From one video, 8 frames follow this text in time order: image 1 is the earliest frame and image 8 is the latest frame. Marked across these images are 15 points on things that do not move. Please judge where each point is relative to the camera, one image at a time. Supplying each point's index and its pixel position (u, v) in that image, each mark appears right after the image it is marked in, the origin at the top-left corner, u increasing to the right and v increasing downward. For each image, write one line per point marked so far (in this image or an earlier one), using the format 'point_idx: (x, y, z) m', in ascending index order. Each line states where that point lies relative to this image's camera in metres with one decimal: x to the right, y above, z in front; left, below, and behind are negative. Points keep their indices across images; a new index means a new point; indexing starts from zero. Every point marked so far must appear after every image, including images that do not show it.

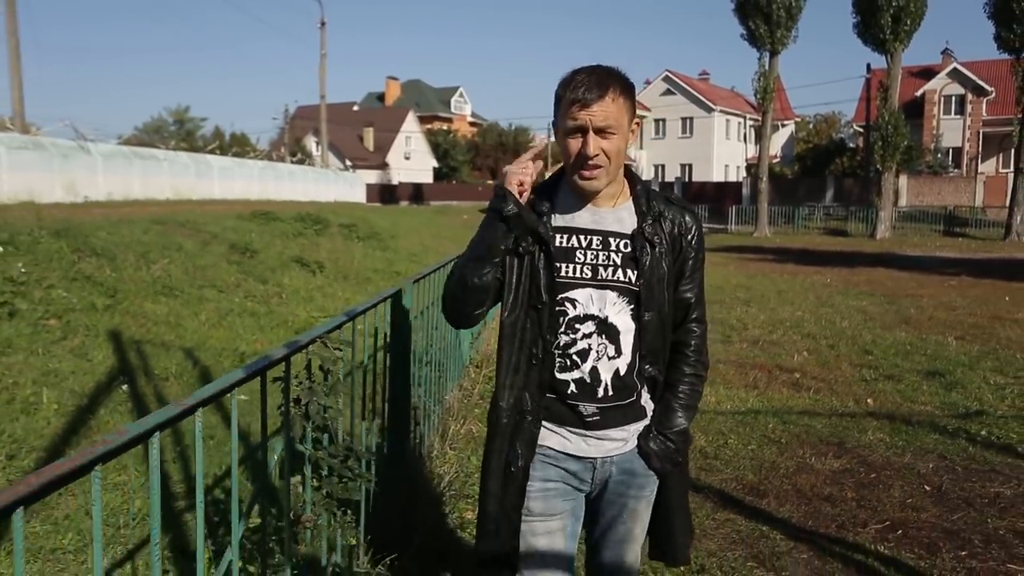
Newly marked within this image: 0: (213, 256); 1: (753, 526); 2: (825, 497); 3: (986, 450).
0: (-3.0, +0.3, +9.0) m
1: (+1.2, -1.2, +4.4) m
2: (+1.8, -1.2, +5.0) m
3: (+3.2, -1.1, +5.9) m
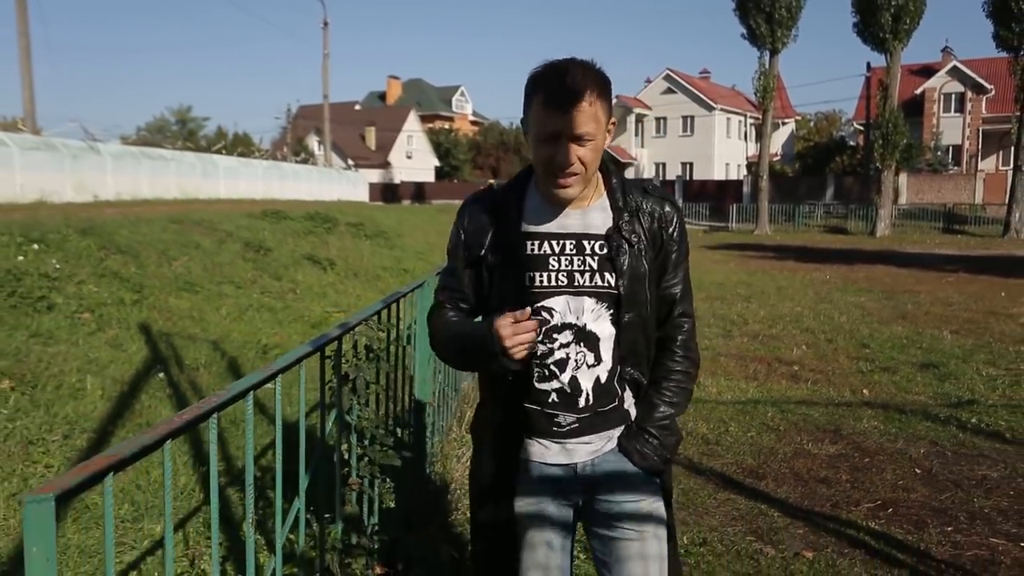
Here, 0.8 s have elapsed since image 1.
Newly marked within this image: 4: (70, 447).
0: (-2.9, +0.4, +9.2) m
1: (+1.3, -1.1, +4.7) m
2: (+1.8, -1.1, +5.3) m
3: (+3.2, -1.0, +6.2) m
4: (-1.8, -0.6, +3.7) m
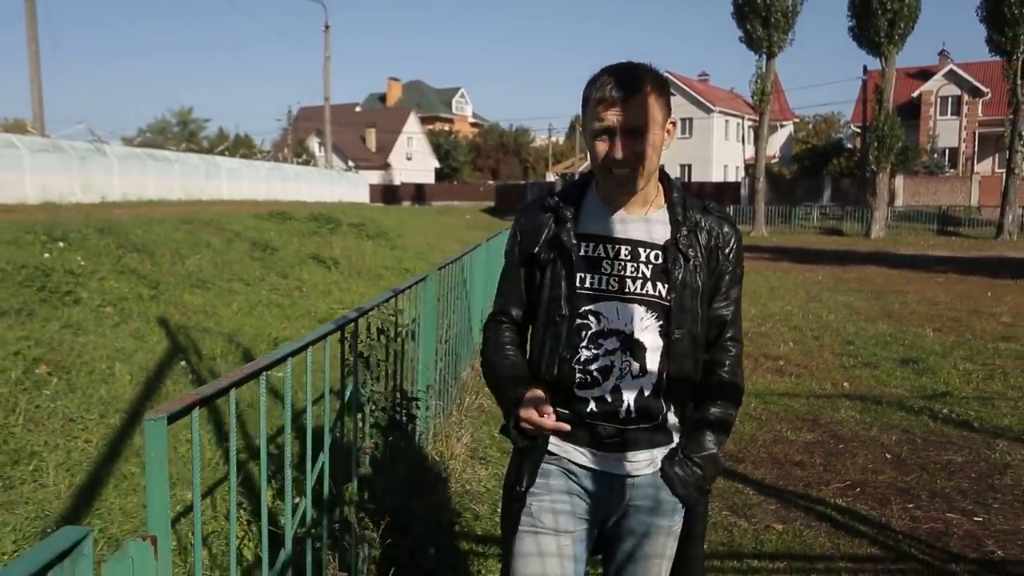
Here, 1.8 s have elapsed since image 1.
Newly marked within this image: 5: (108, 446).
0: (-3.0, +0.4, +9.6) m
1: (+1.2, -1.1, +5.1) m
2: (+1.8, -1.1, +5.7) m
3: (+3.2, -1.0, +6.6) m
4: (-1.8, -0.6, +4.0) m
5: (-1.8, -0.7, +3.8) m
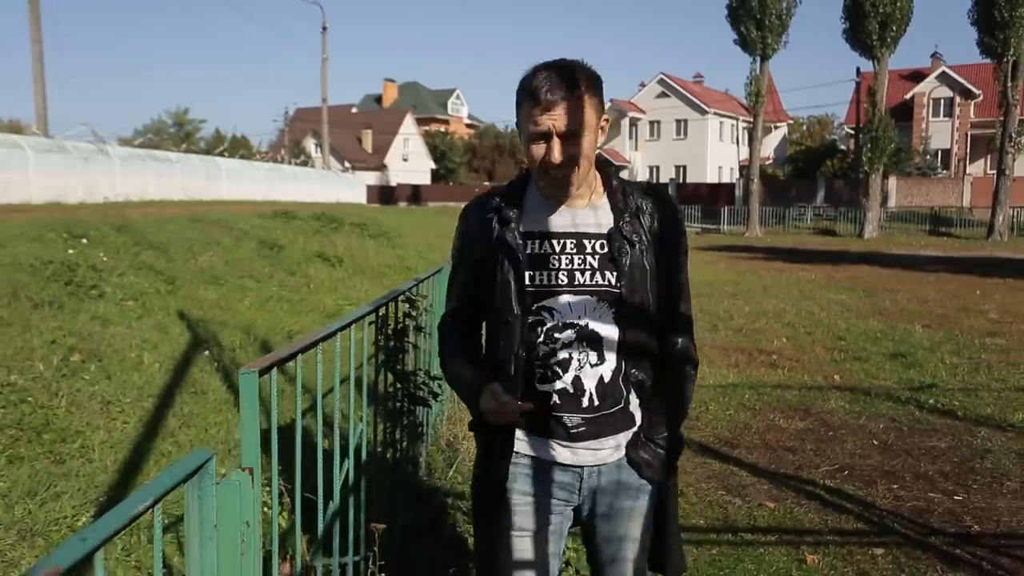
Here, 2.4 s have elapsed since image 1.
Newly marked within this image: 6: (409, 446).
0: (-3.0, +0.4, +9.9) m
1: (+1.3, -1.1, +5.4) m
2: (+1.9, -1.1, +6.0) m
3: (+3.3, -1.0, +6.9) m
4: (-1.8, -0.6, +4.3) m
5: (-1.7, -0.6, +4.1) m
6: (-0.5, -0.7, +3.8) m
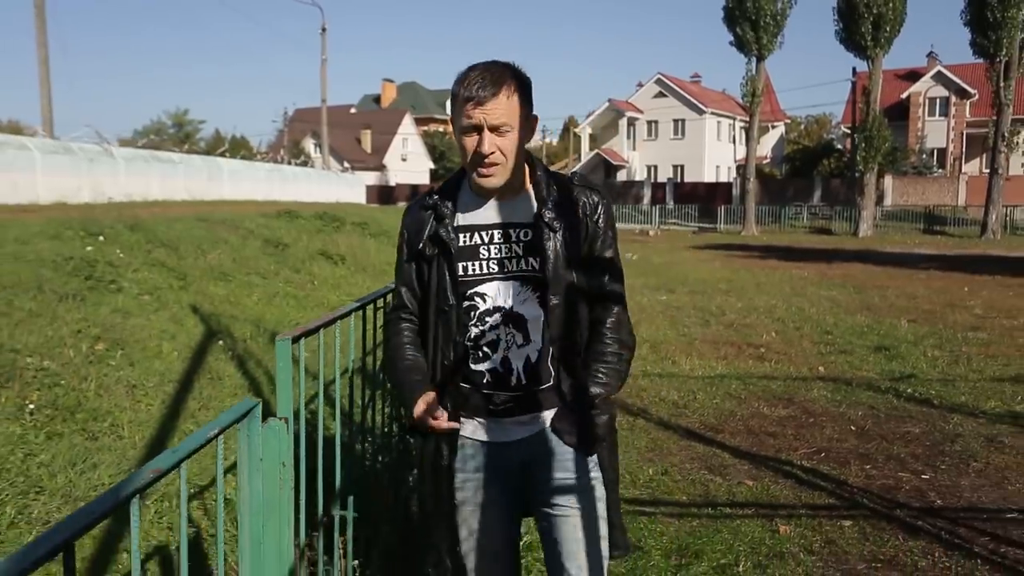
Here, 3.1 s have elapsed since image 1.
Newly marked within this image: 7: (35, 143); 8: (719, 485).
0: (-3.0, +0.5, +10.2) m
1: (+1.3, -1.0, +5.7) m
2: (+1.8, -1.0, +6.3) m
3: (+3.2, -0.9, +7.2) m
4: (-1.8, -0.5, +4.6) m
5: (-1.7, -0.6, +4.4) m
6: (-0.5, -0.7, +4.1) m
7: (-9.4, +2.9, +17.6) m
8: (+1.2, -1.1, +5.0) m
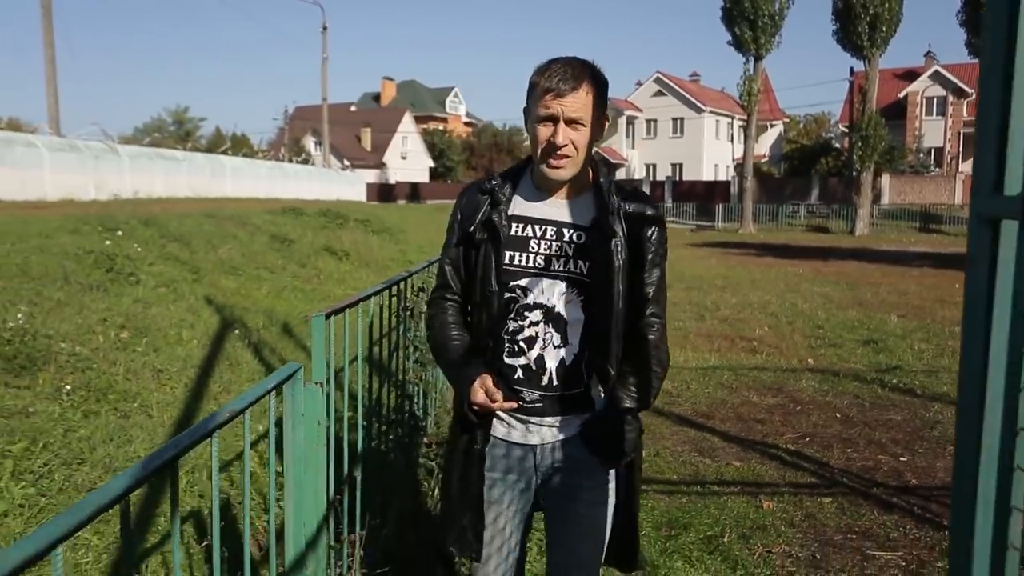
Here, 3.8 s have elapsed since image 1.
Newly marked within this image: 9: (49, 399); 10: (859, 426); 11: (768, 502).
0: (-3.0, +0.5, +10.5) m
1: (+1.3, -1.0, +6.0) m
2: (+1.8, -1.0, +6.6) m
3: (+3.2, -0.9, +7.5) m
4: (-1.8, -0.5, +4.9) m
5: (-1.7, -0.5, +4.7) m
6: (-0.5, -0.6, +4.4) m
7: (-9.4, +3.0, +17.9) m
8: (+1.2, -1.1, +5.3) m
9: (-2.2, -0.5, +4.2) m
10: (+2.5, -1.0, +6.4) m
11: (+1.4, -1.1, +4.7) m
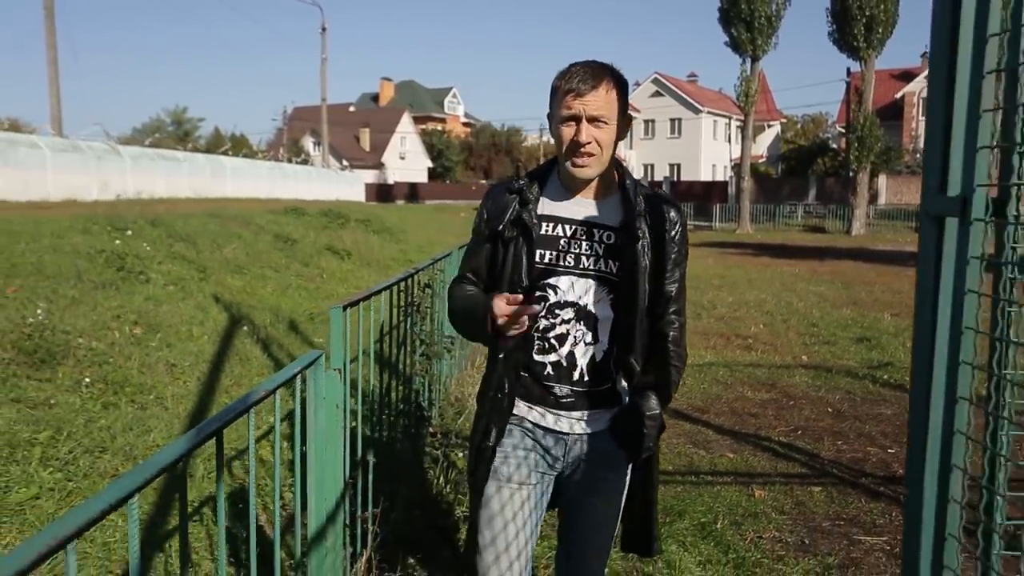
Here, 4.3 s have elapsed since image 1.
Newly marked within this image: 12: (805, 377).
0: (-3.0, +0.5, +10.7) m
1: (+1.3, -1.0, +6.2) m
2: (+1.8, -1.0, +6.8) m
3: (+3.2, -0.9, +7.7) m
4: (-1.8, -0.5, +5.1) m
5: (-1.7, -0.5, +4.9) m
6: (-0.5, -0.6, +4.6) m
7: (-9.5, +3.0, +18.0) m
8: (+1.2, -1.0, +5.5) m
9: (-2.2, -0.5, +4.4) m
10: (+2.5, -1.0, +6.6) m
11: (+1.4, -1.1, +4.9) m
12: (+2.7, -0.8, +8.1) m
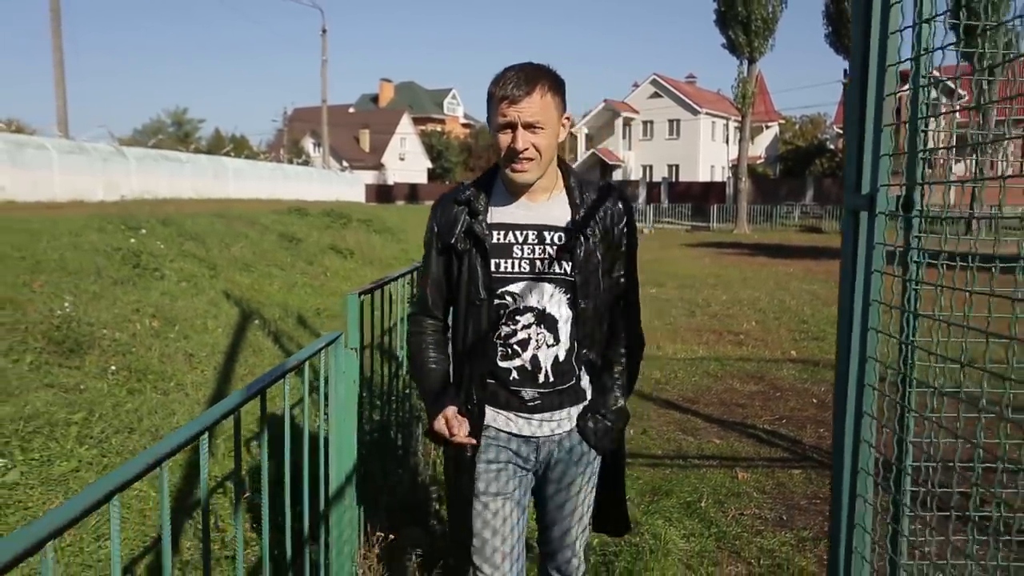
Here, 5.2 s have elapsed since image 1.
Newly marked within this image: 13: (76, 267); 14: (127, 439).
0: (-3.0, +0.6, +11.0) m
1: (+1.3, -0.9, +6.5) m
2: (+1.8, -0.9, +7.1) m
3: (+3.2, -0.8, +8.0) m
4: (-1.8, -0.4, +5.4) m
5: (-1.7, -0.5, +5.2) m
6: (-0.5, -0.6, +4.9) m
7: (-9.5, +3.0, +18.3) m
8: (+1.2, -1.0, +5.8) m
9: (-2.2, -0.5, +4.7) m
10: (+2.5, -1.0, +6.9) m
11: (+1.4, -1.1, +5.2) m
12: (+2.7, -0.8, +8.5) m
13: (-3.2, +0.2, +6.5) m
14: (-1.7, -0.7, +4.0) m
